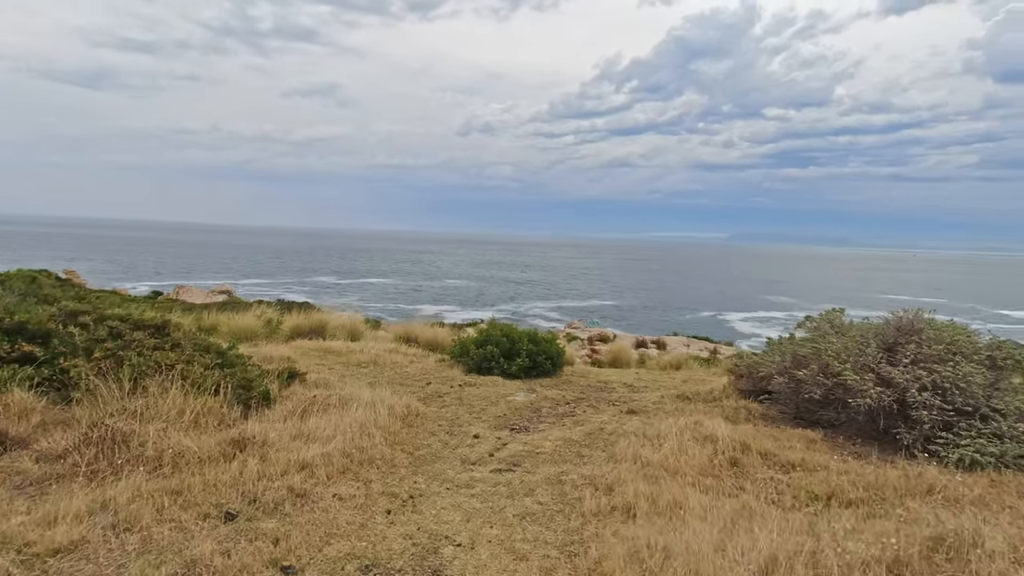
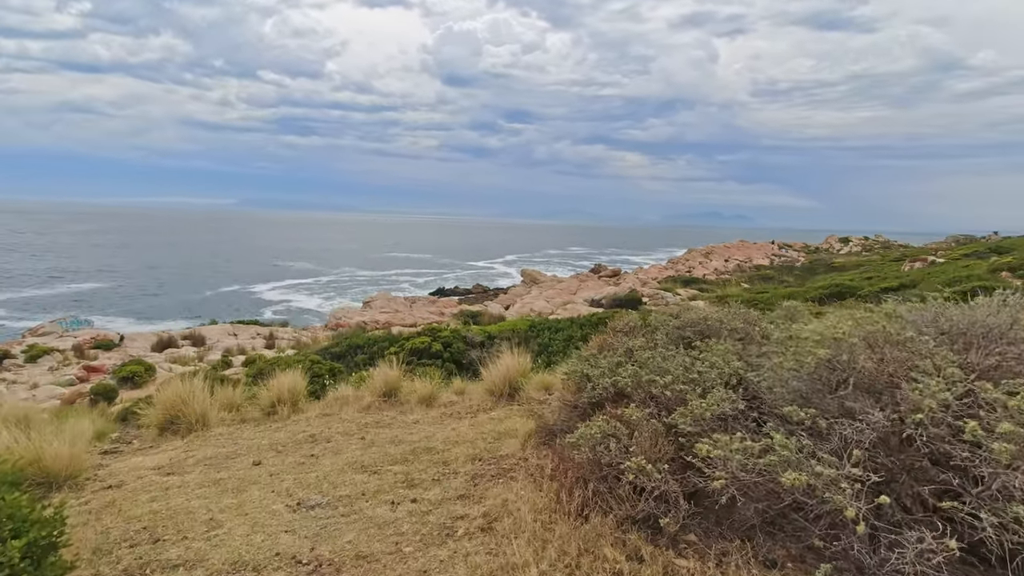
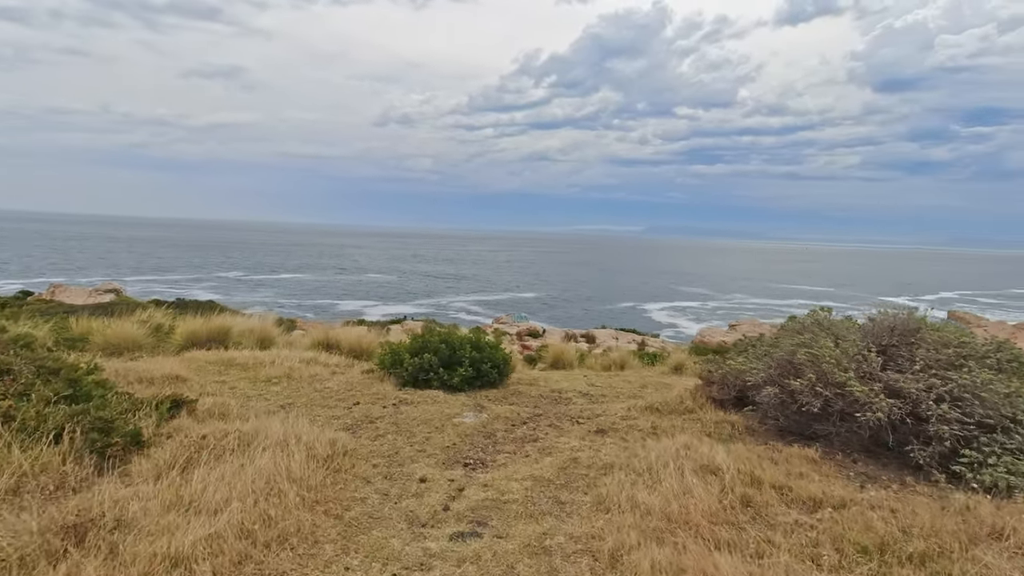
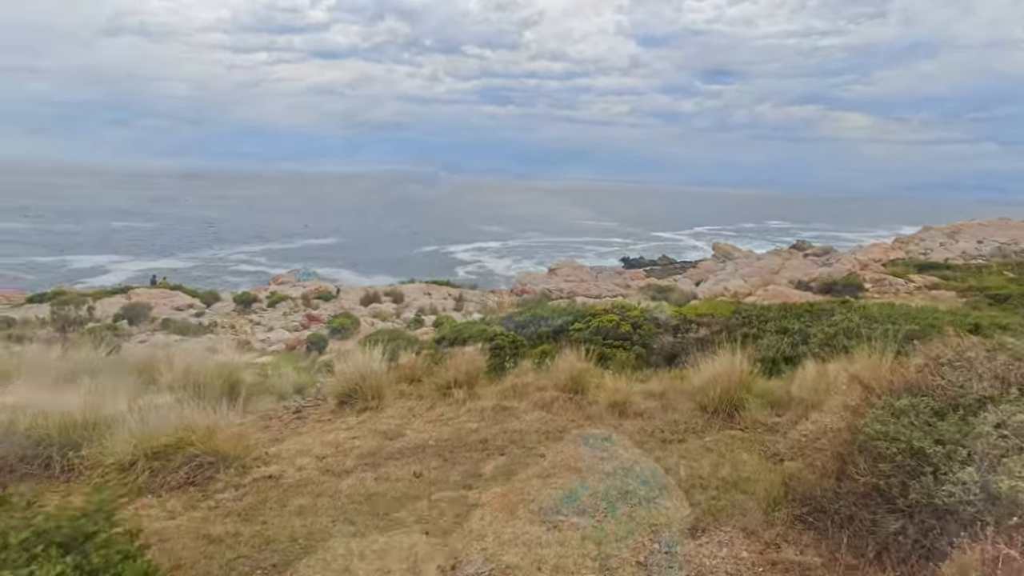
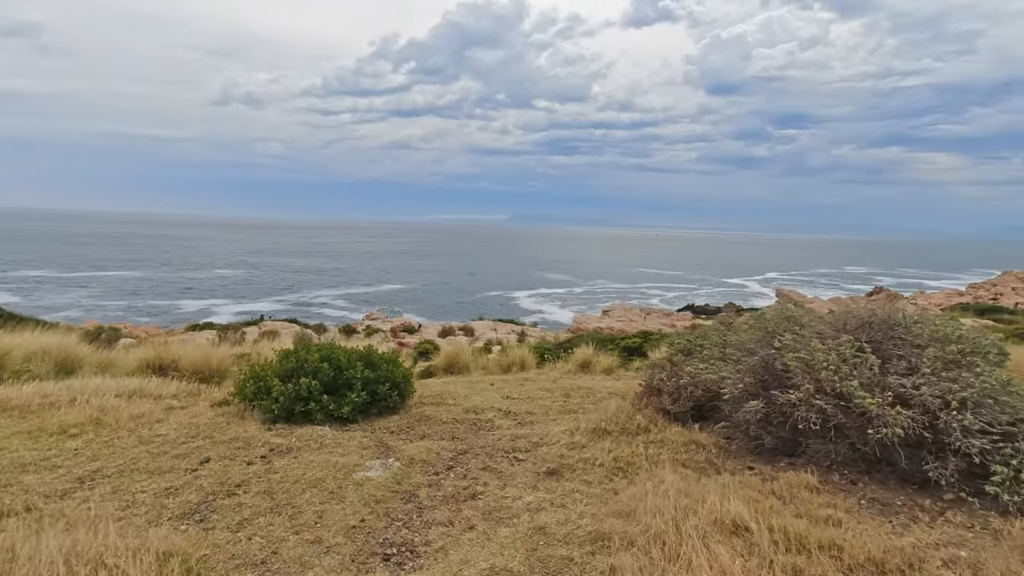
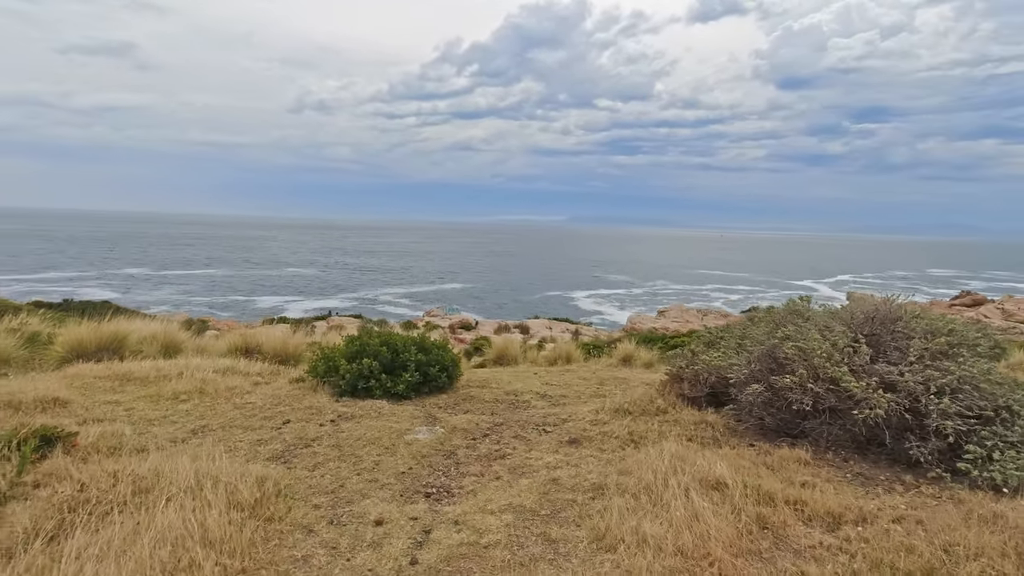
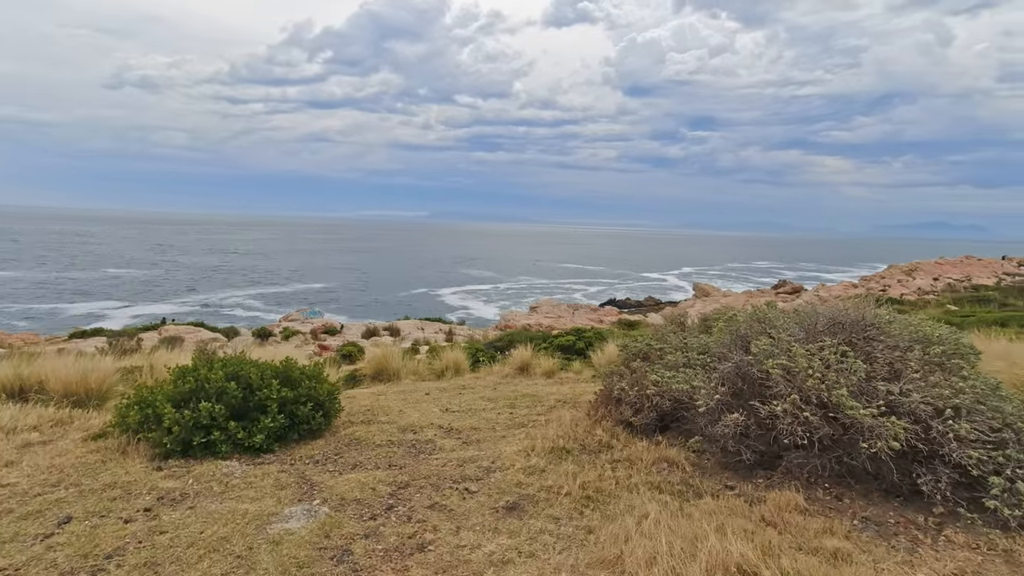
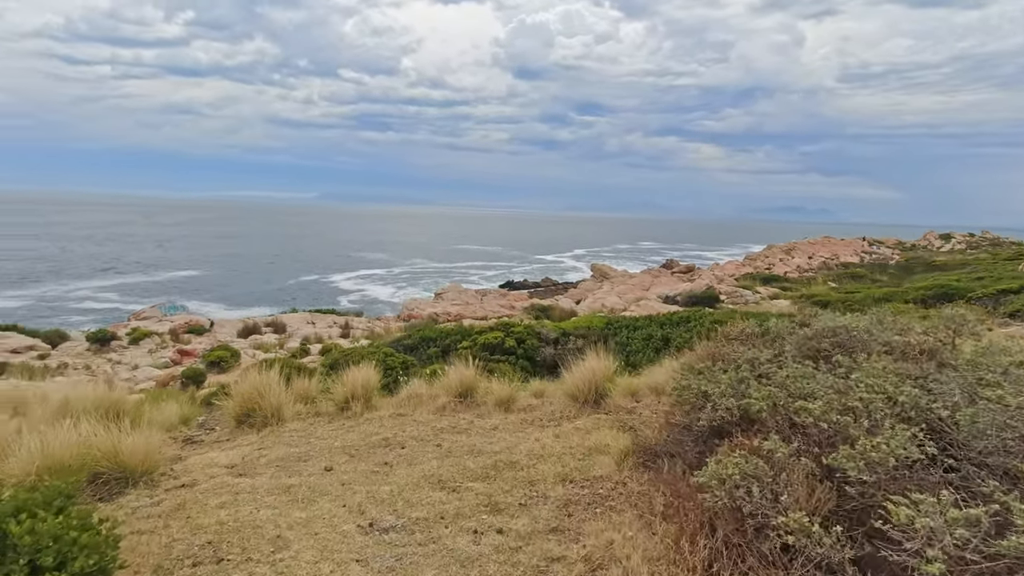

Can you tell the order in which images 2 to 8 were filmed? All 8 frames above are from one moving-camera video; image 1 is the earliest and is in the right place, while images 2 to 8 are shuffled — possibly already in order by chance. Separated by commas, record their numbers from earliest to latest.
3, 6, 5, 7, 2, 8, 4
